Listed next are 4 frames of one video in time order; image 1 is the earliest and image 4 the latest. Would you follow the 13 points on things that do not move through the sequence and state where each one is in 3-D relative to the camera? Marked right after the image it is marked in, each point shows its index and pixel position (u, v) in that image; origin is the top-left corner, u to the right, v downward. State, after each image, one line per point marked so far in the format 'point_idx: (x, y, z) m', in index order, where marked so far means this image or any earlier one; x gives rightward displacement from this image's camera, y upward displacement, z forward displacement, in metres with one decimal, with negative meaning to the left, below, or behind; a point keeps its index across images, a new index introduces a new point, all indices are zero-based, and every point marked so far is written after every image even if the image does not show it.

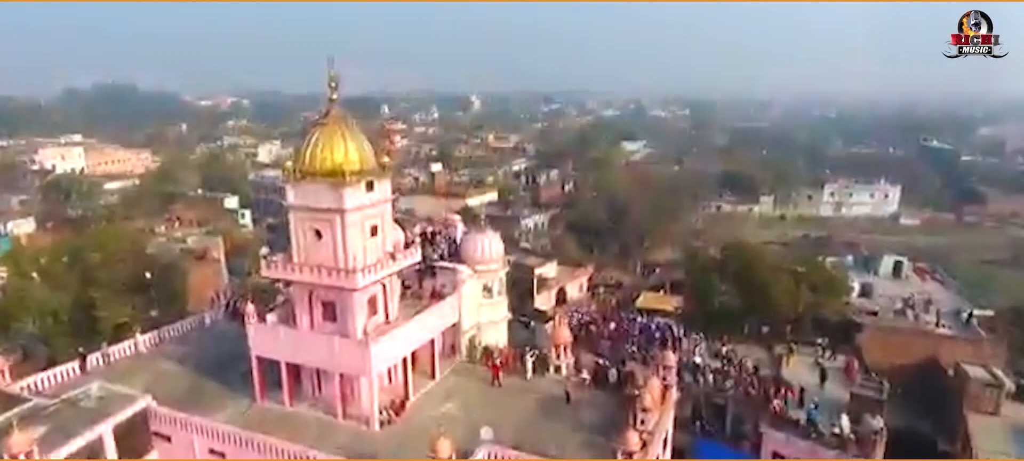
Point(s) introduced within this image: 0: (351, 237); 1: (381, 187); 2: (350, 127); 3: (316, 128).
0: (-4.5, -0.2, +16.2) m
1: (-3.8, +1.3, +17.0) m
2: (-4.5, +2.9, +16.4) m
3: (-5.4, +2.9, +16.2) m
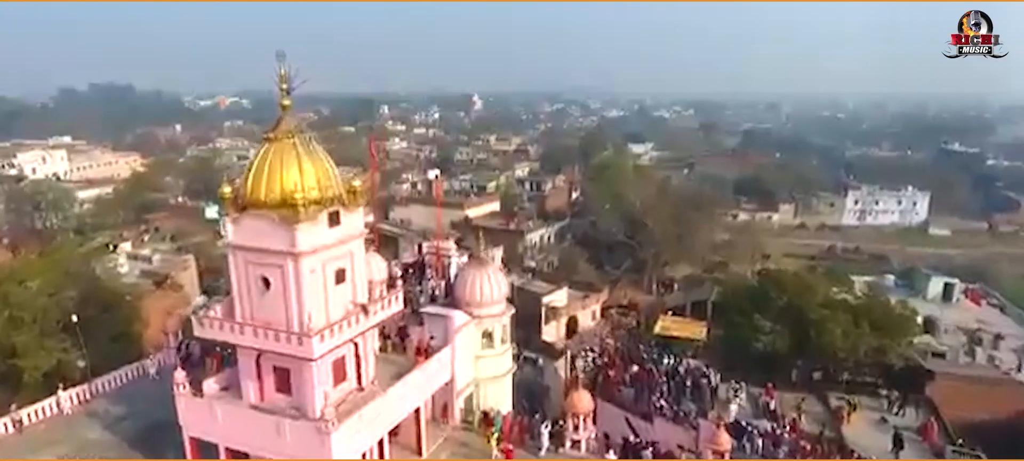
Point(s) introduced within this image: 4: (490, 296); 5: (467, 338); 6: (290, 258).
0: (-4.3, -1.2, +12.3) m
1: (-3.6, +0.2, +13.1) m
2: (-4.4, +1.9, +12.5) m
3: (-5.3, +1.9, +12.4) m
4: (-0.6, -1.9, +16.5) m
5: (-1.3, -3.0, +16.2) m
6: (-4.6, -0.6, +12.1) m
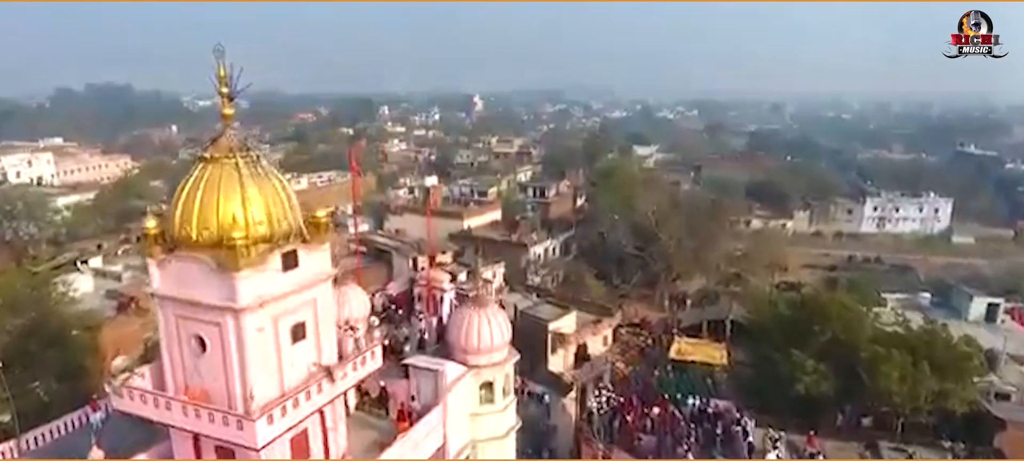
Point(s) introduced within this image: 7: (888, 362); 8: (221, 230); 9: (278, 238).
0: (-4.2, -2.0, +9.5) m
1: (-3.5, -0.5, +10.3) m
2: (-4.3, +1.1, +9.7) m
3: (-5.2, +1.1, +9.6) m
4: (-0.5, -2.6, +13.8) m
5: (-1.2, -3.7, +13.4) m
6: (-4.5, -1.3, +9.3) m
7: (+11.6, -4.1, +18.1) m
8: (-4.7, 0.0, +9.3) m
9: (-3.9, -0.1, +9.7) m
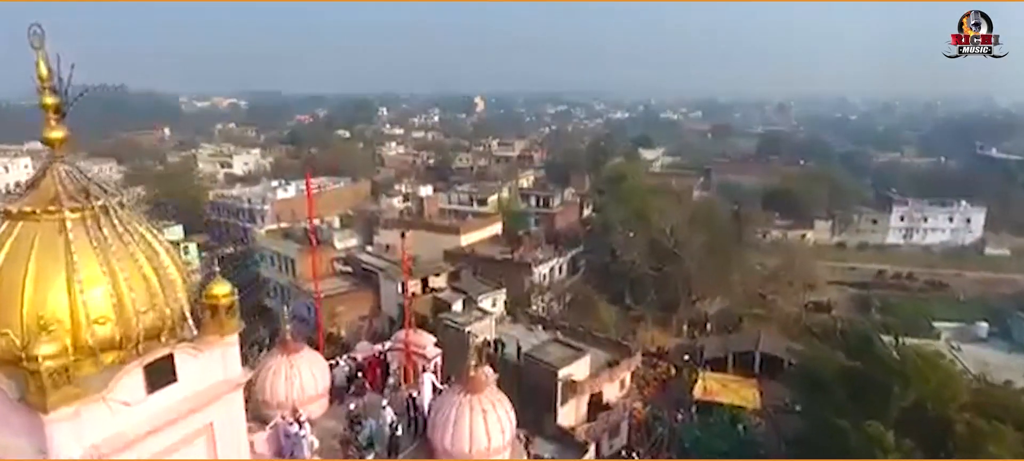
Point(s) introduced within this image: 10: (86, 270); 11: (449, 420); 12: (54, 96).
0: (-4.1, -3.0, +5.8) m
1: (-3.5, -1.5, +6.5) m
2: (-4.2, +0.1, +6.0) m
3: (-5.1, +0.1, +5.8) m
4: (-0.5, -3.6, +10.0) m
5: (-1.1, -4.7, +9.6) m
6: (-4.4, -2.3, +5.6) m
7: (+11.7, -5.1, +14.3) m
8: (-4.6, -1.0, +5.6) m
9: (-3.8, -1.1, +5.9) m
10: (-4.2, -0.4, +5.8) m
11: (-1.2, -3.2, +10.0) m
12: (-4.6, +1.4, +6.0) m
